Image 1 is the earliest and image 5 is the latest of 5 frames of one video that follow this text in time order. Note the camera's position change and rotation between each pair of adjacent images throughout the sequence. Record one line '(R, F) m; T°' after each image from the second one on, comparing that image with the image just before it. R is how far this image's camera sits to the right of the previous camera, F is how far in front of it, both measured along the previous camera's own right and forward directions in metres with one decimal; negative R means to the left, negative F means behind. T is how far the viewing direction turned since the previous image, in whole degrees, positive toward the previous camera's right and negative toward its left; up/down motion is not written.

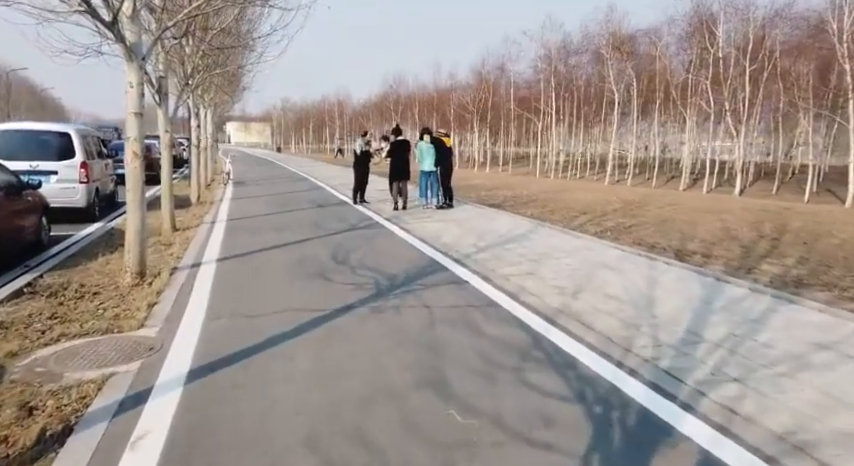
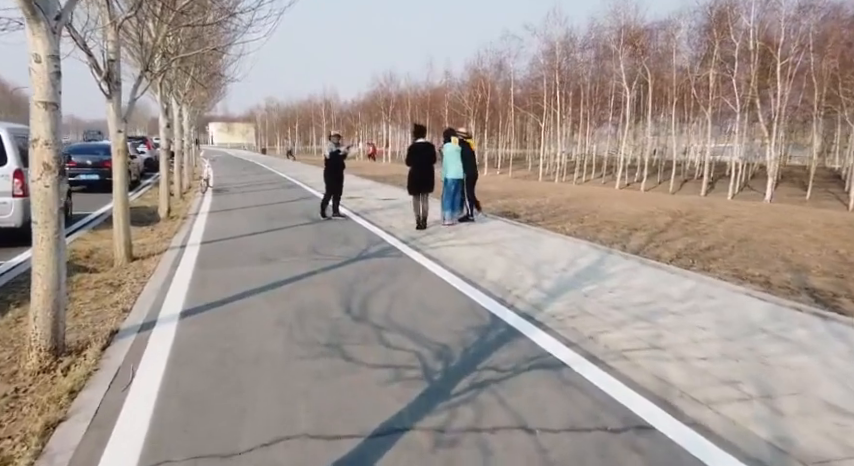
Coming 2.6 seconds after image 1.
(-0.7, +2.4) m; +2°
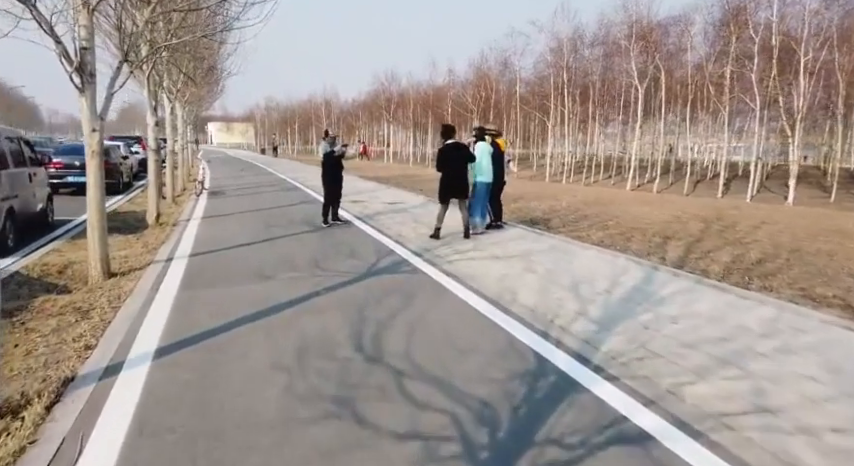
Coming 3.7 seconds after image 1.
(-0.3, +1.1) m; 0°
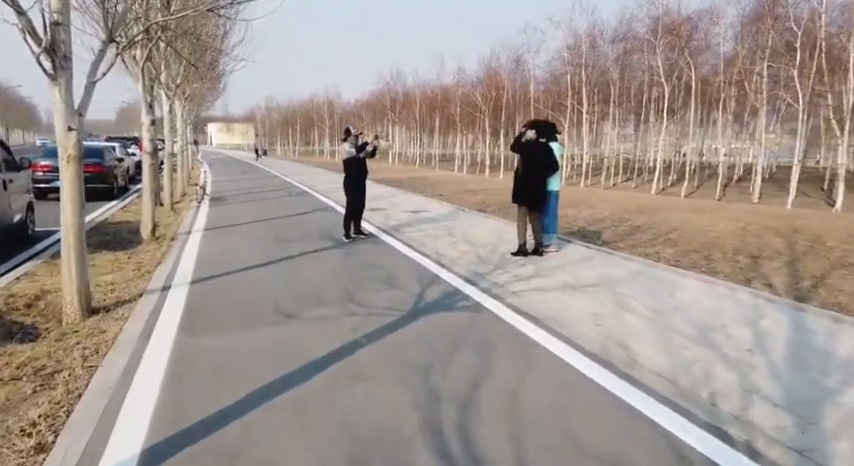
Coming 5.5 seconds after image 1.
(-0.8, +1.6) m; 0°
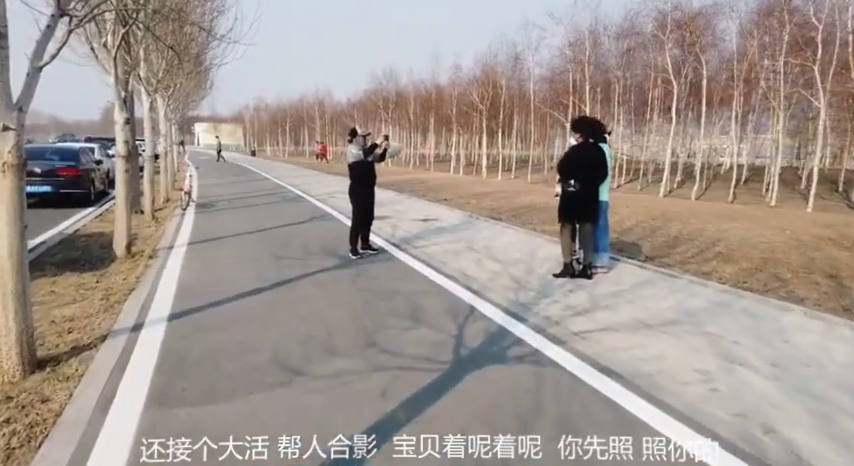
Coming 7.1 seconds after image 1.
(-0.5, +1.4) m; +1°
